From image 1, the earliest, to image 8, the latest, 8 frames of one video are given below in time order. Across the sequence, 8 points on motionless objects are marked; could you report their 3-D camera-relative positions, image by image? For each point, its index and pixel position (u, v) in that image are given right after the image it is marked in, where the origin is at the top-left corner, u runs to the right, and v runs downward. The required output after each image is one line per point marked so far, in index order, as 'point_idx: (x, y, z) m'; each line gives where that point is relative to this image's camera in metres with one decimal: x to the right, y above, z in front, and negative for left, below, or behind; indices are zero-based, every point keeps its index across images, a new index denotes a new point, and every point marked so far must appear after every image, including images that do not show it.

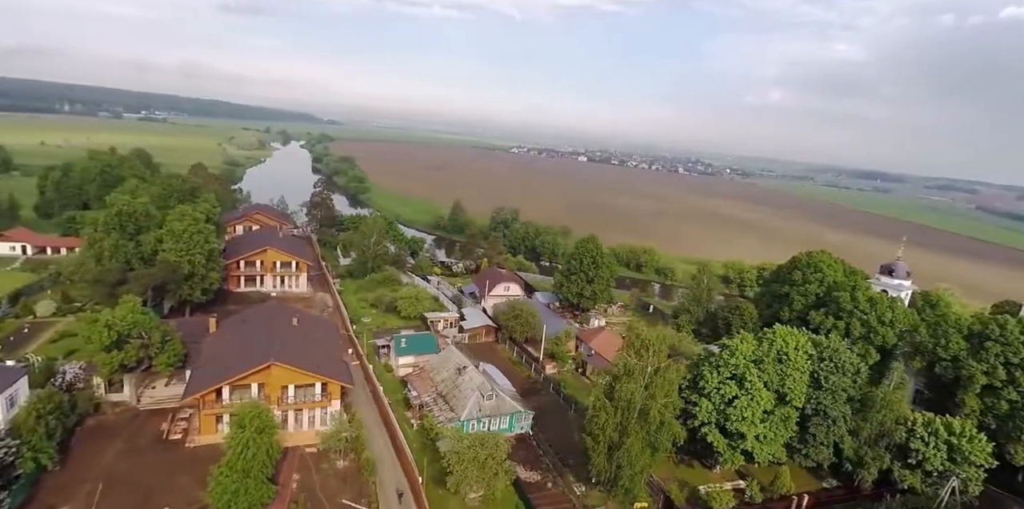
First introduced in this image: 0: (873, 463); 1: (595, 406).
0: (+12.9, -7.4, +19.4) m
1: (+3.1, -4.8, +17.7) m
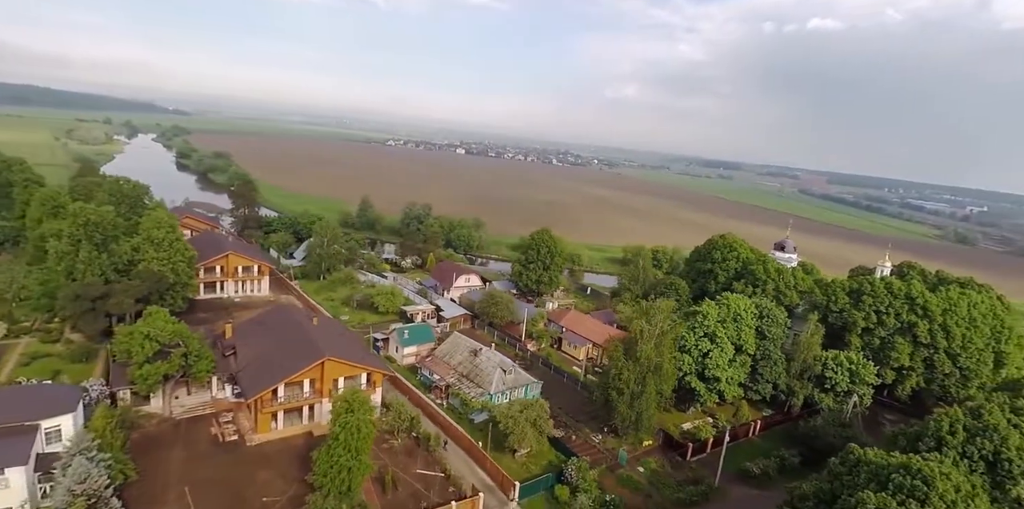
0: (+13.6, -6.5, +25.7) m
1: (+4.4, -4.3, +21.7) m
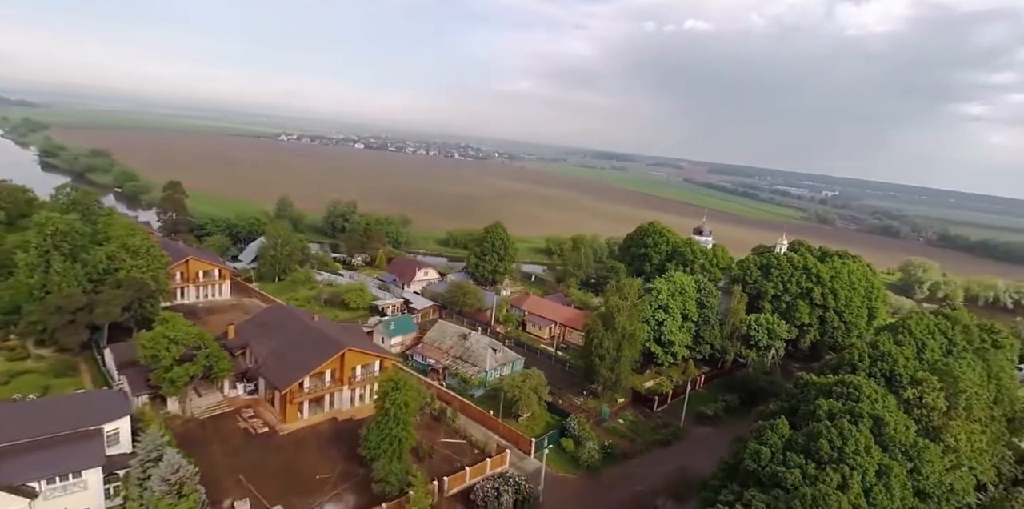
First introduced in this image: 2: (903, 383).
0: (+12.5, -5.4, +31.1) m
1: (+4.1, -3.7, +25.4) m
2: (+13.6, -4.4, +18.9) m
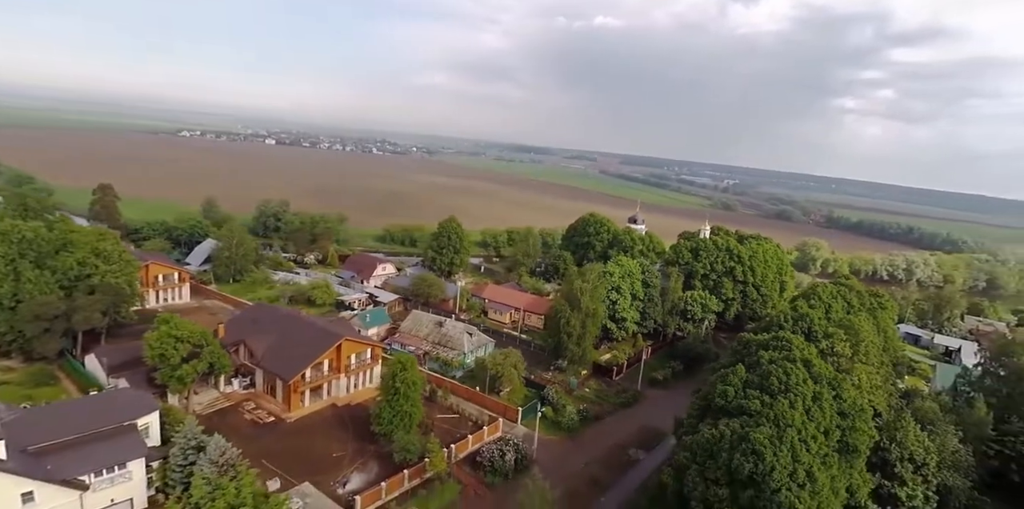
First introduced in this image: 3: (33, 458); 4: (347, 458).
0: (+10.4, -4.4, +35.4) m
1: (+2.8, -3.1, +28.5) m
2: (+13.2, -3.5, +23.4) m
3: (-12.6, -5.3, +14.2) m
4: (-6.0, -7.4, +19.7) m
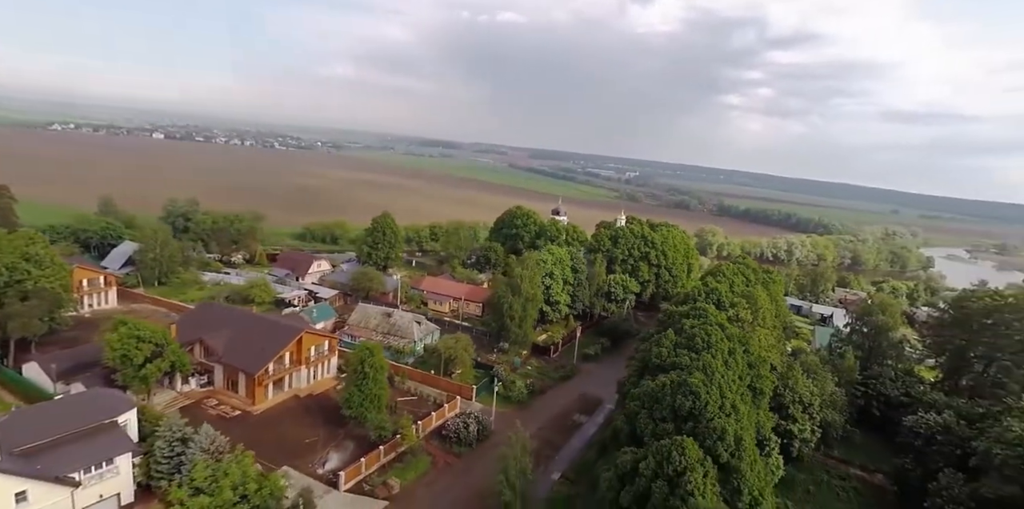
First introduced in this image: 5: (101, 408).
0: (+6.2, -3.5, +38.9) m
1: (-0.2, -2.6, +30.9) m
2: (+10.9, -2.6, +27.5) m
3: (-13.0, -5.4, +14.4) m
4: (-7.4, -7.2, +20.8) m
5: (-12.7, -4.7, +16.6) m
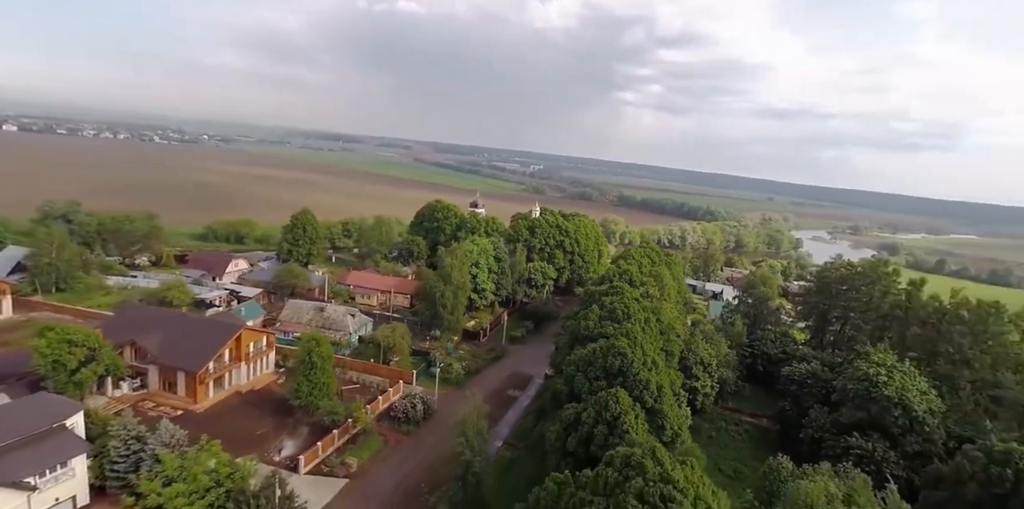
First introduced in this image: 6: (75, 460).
0: (+0.7, -2.7, +41.4) m
1: (-4.3, -2.0, +32.4) m
2: (+7.2, -1.7, +31.0) m
3: (-14.0, -5.5, +14.0) m
4: (-9.5, -7.0, +21.4) m
5: (-14.1, -4.8, +16.3) m
6: (-12.8, -6.0, +15.8) m
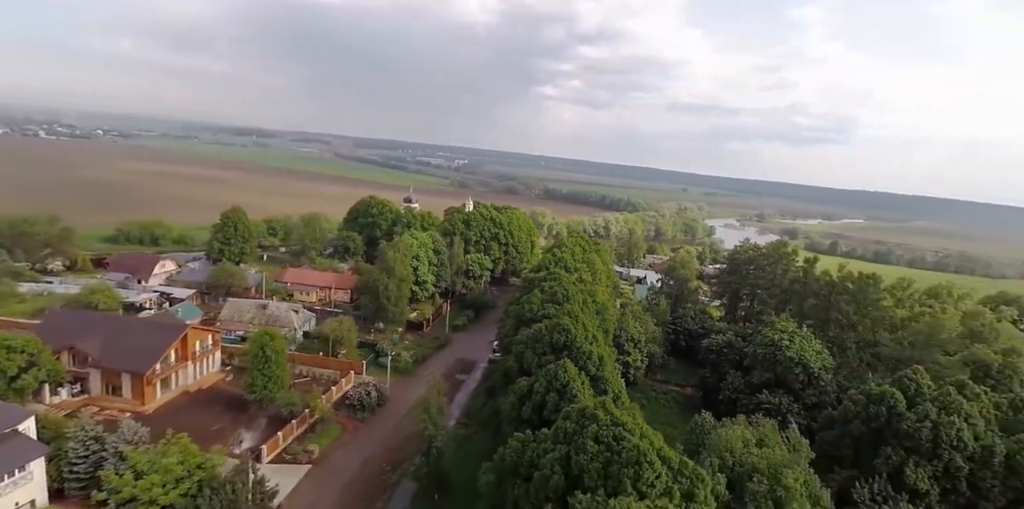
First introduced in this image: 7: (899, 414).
0: (-4.1, -2.1, +42.8) m
1: (-7.8, -1.6, +33.2) m
2: (+3.7, -1.0, +33.3) m
3: (-14.9, -5.6, +13.7) m
4: (-11.4, -6.9, +21.6) m
5: (-15.3, -4.8, +16.0) m
6: (-13.9, -6.0, +15.7) m
7: (+14.2, -5.9, +19.9) m
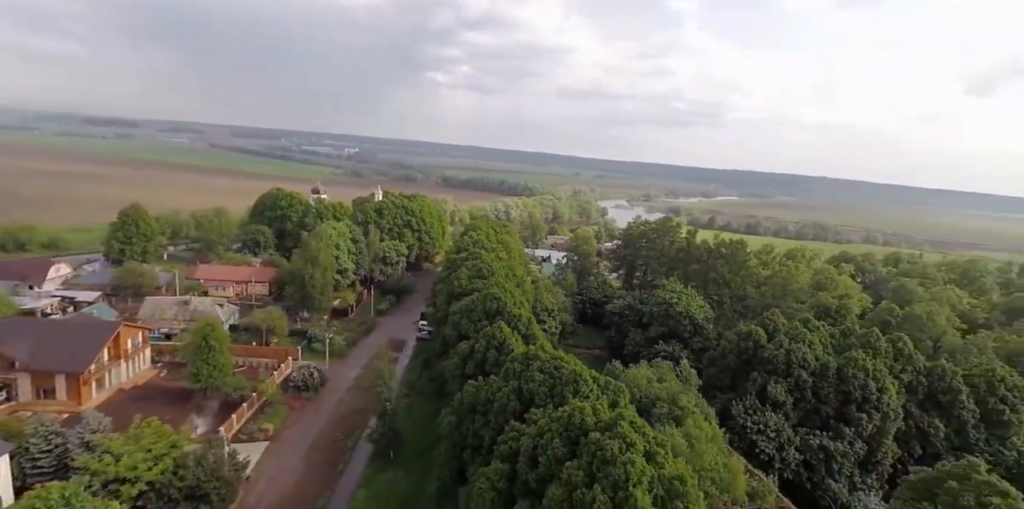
0: (-10.7, -1.0, +44.2) m
1: (-12.7, -1.0, +34.1) m
2: (-1.4, +0.4, +36.3) m
3: (-15.9, -5.7, +13.8) m
4: (-13.8, -6.7, +22.2) m
5: (-16.7, -4.9, +15.9) m
6: (-15.3, -6.0, +15.9) m
7: (+11.6, -4.2, +25.1) m
